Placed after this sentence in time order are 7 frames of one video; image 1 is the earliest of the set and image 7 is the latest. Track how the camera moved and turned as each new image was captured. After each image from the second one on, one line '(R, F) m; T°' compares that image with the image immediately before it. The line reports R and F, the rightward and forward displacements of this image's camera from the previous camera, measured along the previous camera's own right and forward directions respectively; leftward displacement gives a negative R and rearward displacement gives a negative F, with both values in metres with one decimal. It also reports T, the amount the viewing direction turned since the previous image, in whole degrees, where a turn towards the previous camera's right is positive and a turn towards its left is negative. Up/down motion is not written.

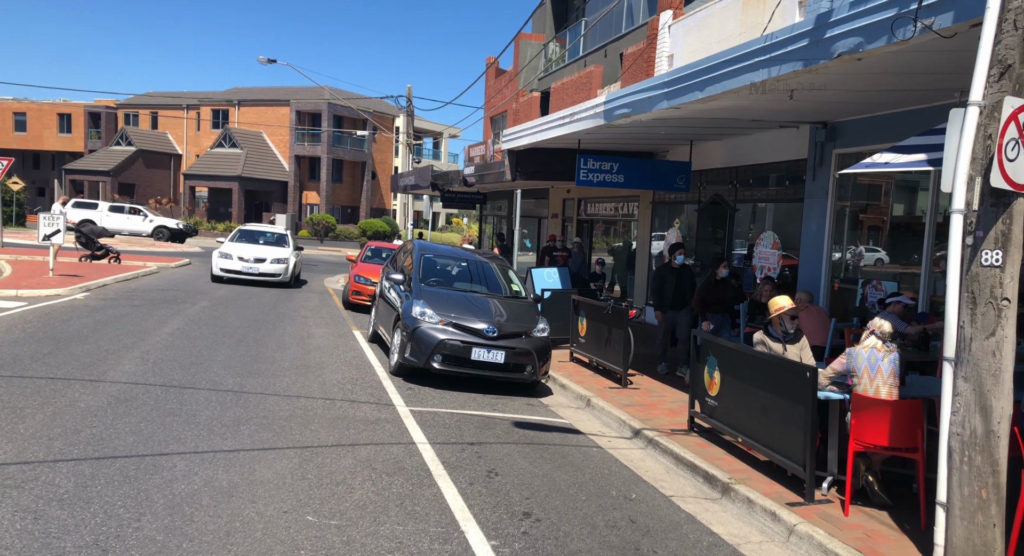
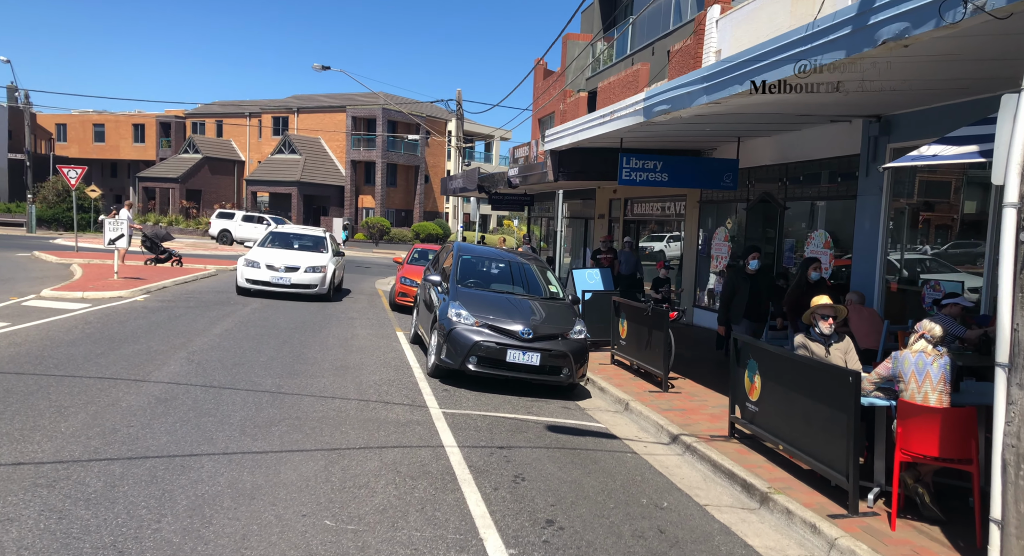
(+0.2, +0.1) m; -4°
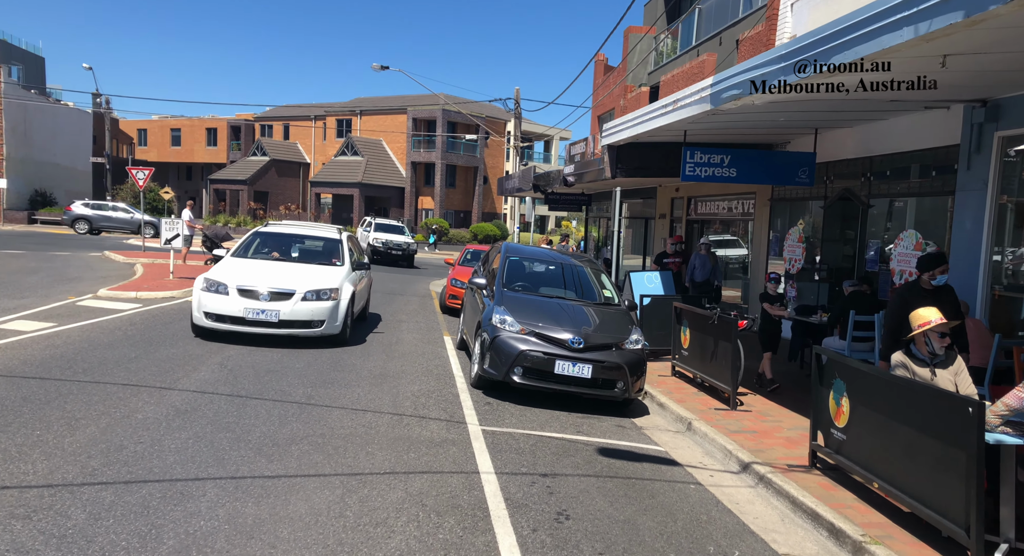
(+0.1, +0.7) m; -5°
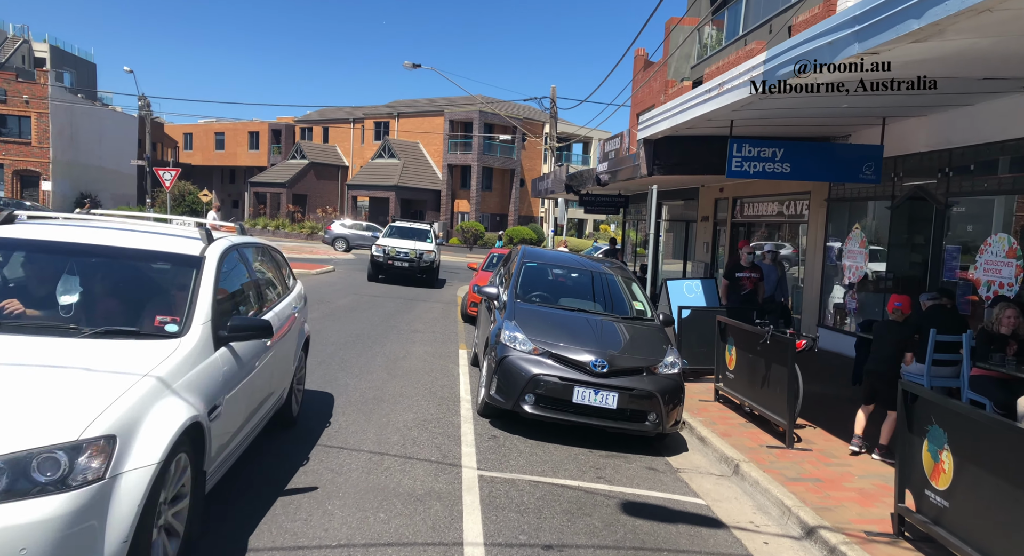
(+0.2, +1.2) m; -3°
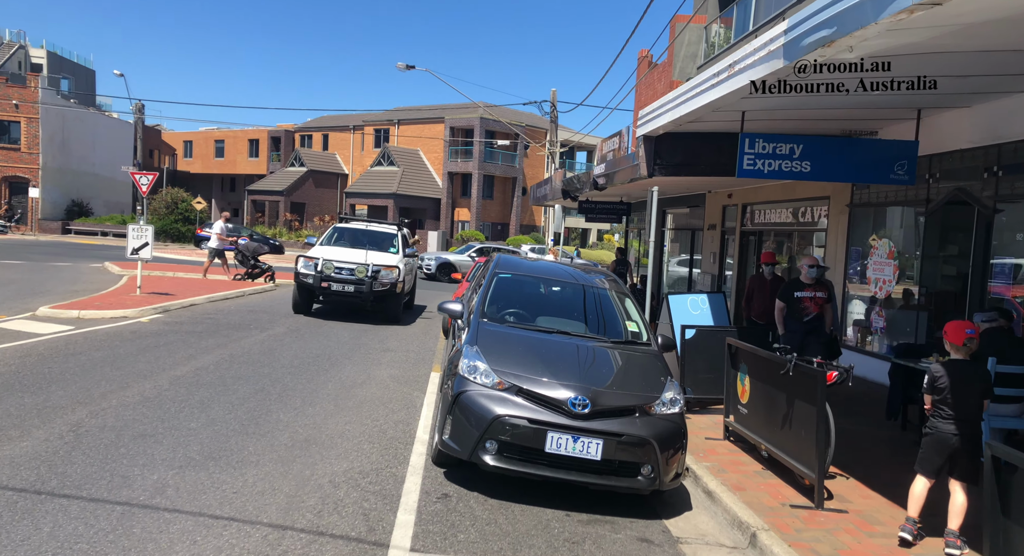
(+0.3, +1.3) m; 0°
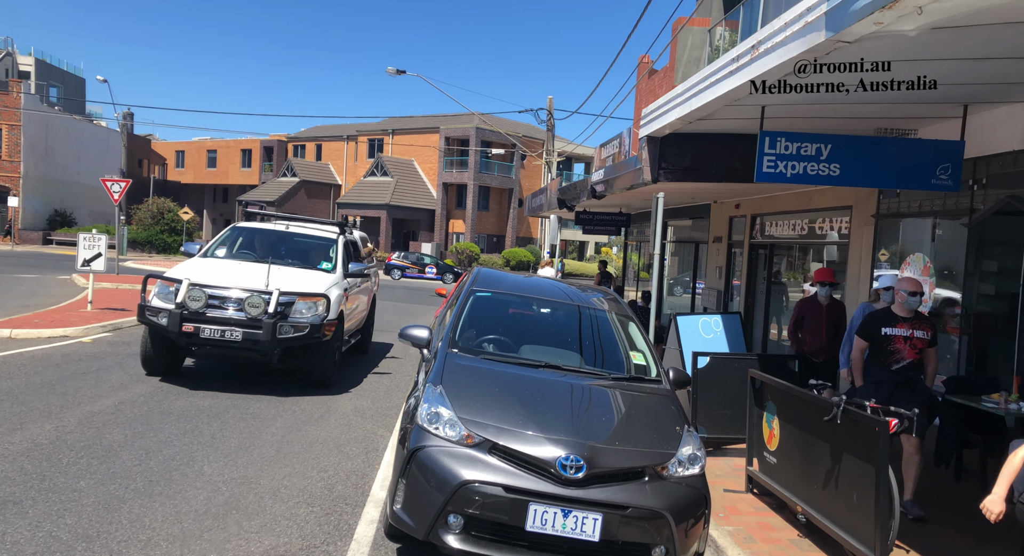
(+0.1, +1.2) m; 0°
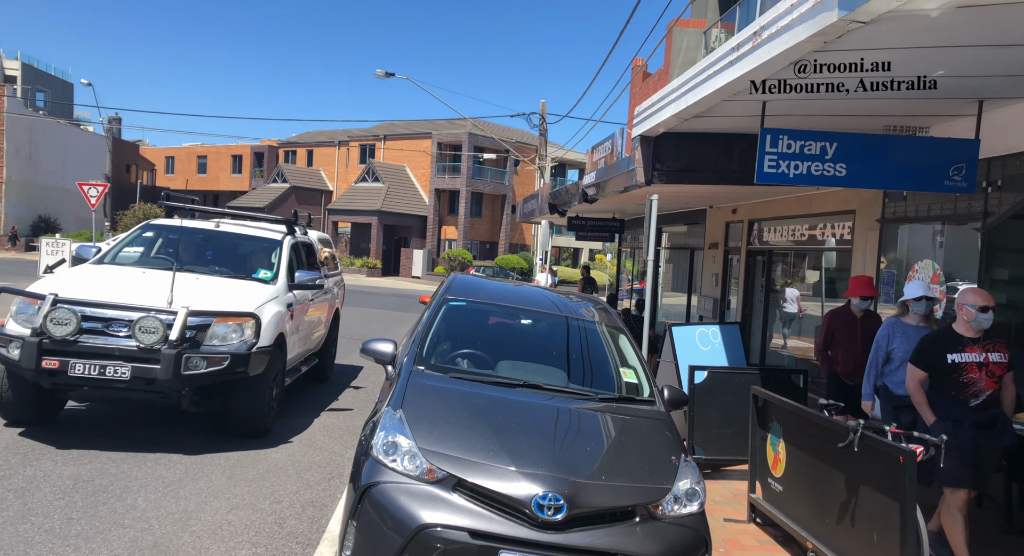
(+0.1, +0.6) m; 0°
